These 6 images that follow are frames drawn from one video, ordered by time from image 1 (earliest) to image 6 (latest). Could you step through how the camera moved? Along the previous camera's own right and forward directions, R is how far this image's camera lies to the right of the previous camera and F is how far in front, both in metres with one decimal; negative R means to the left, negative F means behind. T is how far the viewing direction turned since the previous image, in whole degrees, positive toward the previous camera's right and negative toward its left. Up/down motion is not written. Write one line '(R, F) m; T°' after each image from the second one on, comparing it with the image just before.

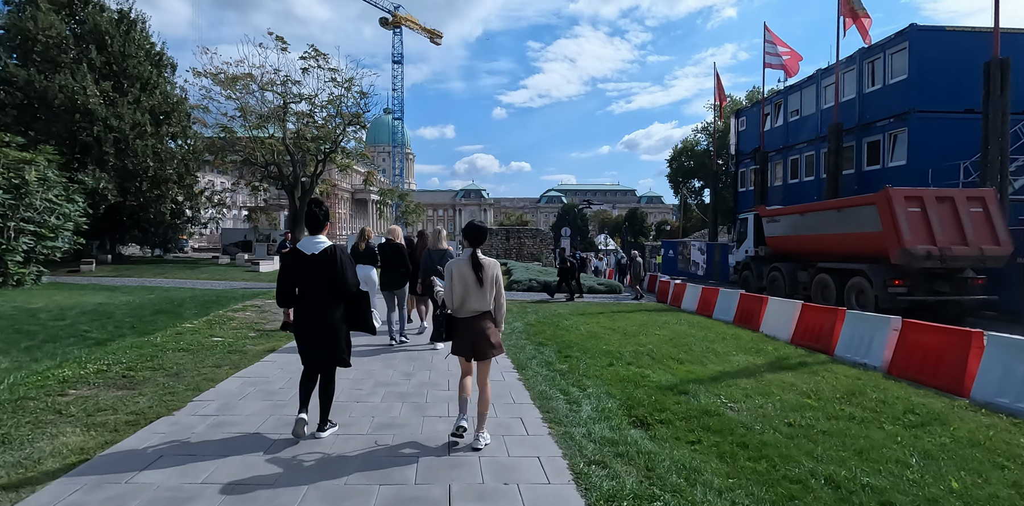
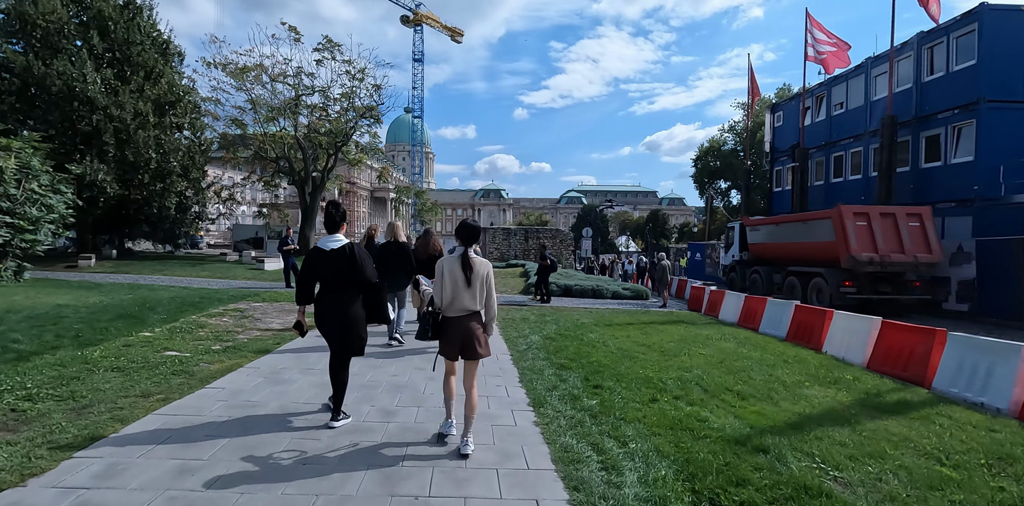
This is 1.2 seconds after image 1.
(0.0, +1.5) m; -2°
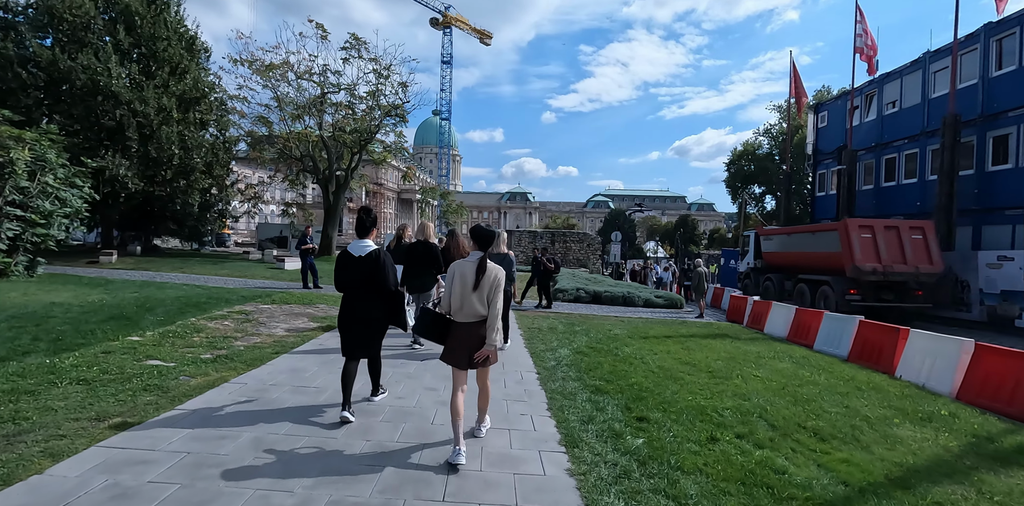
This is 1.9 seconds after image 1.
(0.0, +0.9) m; -3°
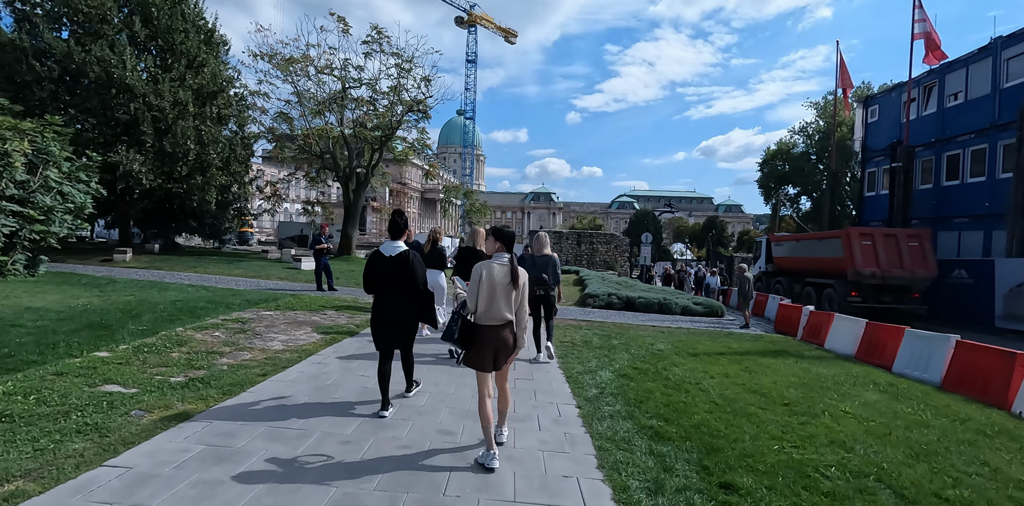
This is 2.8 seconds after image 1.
(-0.1, +1.1) m; -3°
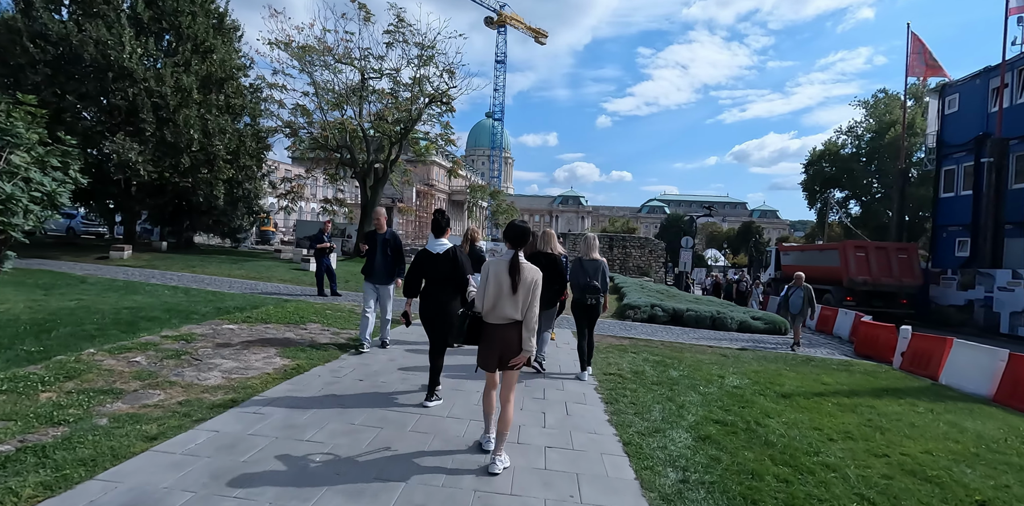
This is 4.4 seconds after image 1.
(0.0, +2.0) m; -3°
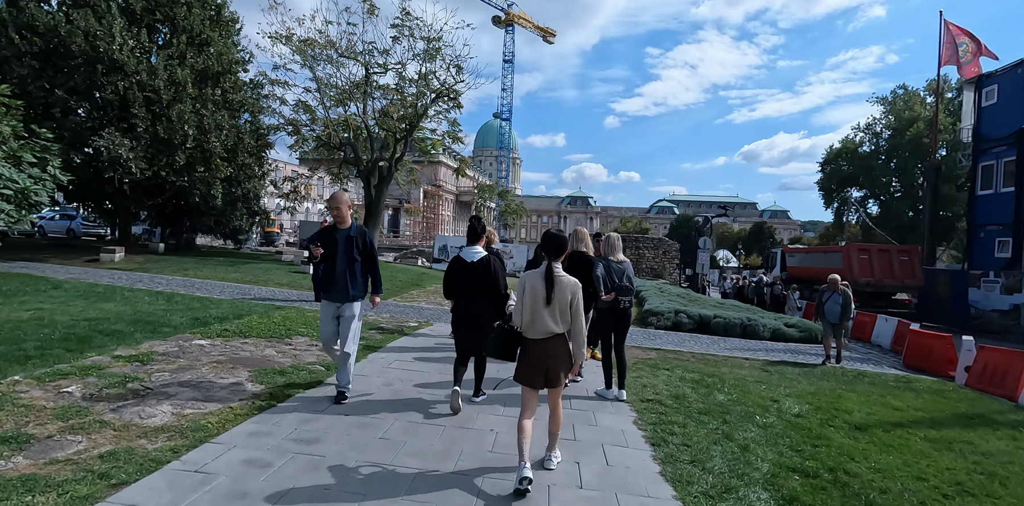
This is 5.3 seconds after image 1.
(-0.1, +1.0) m; -1°
